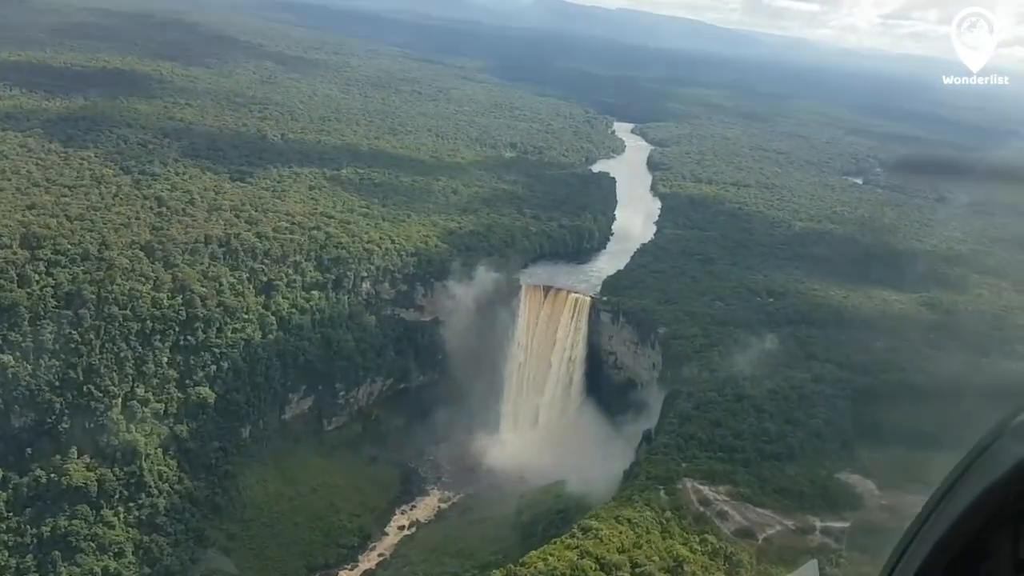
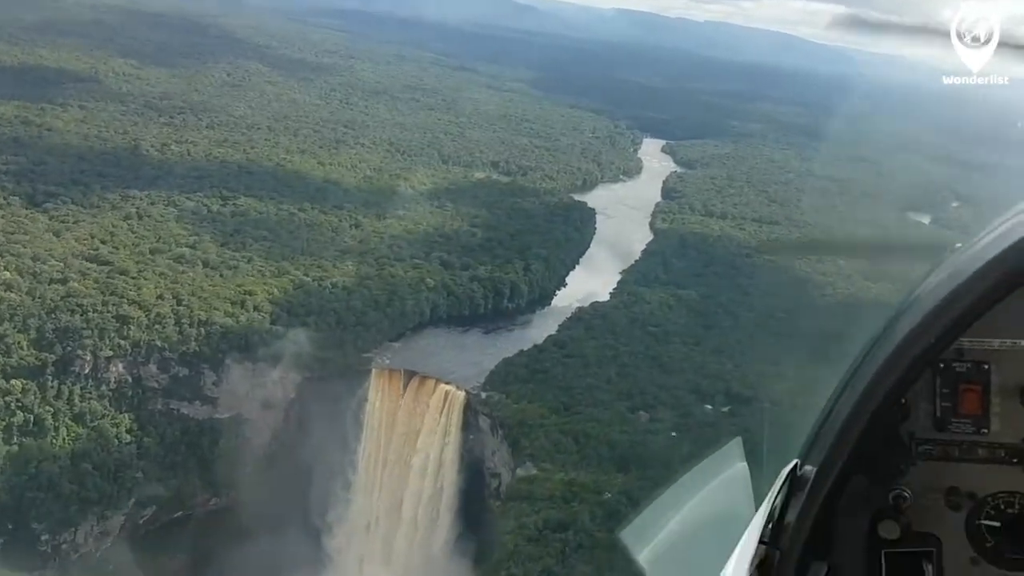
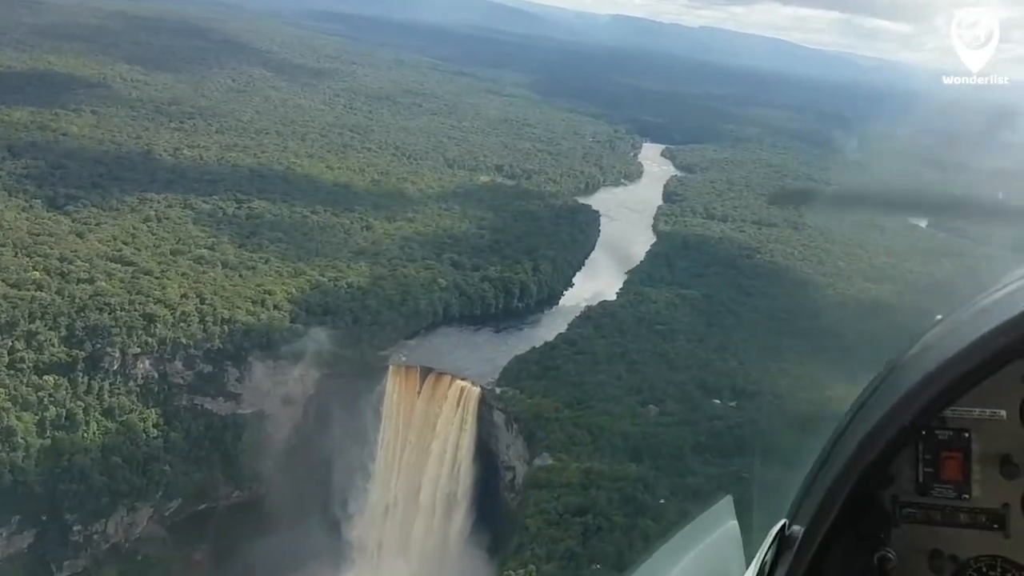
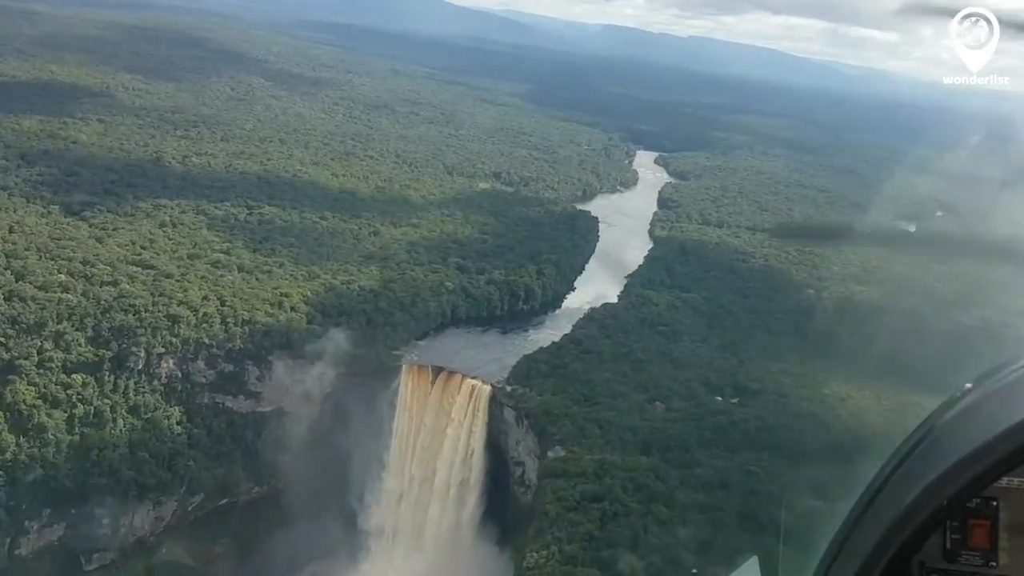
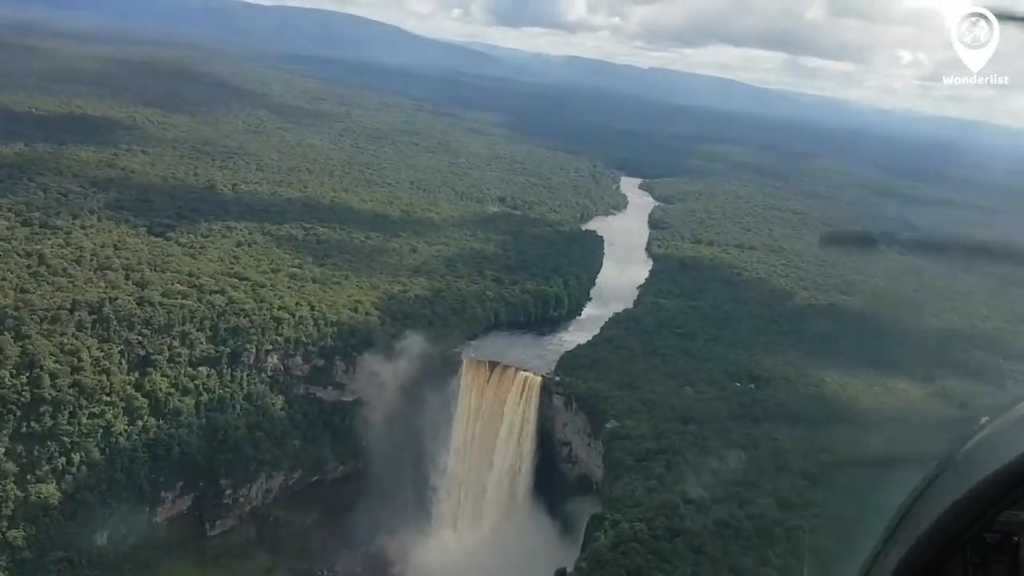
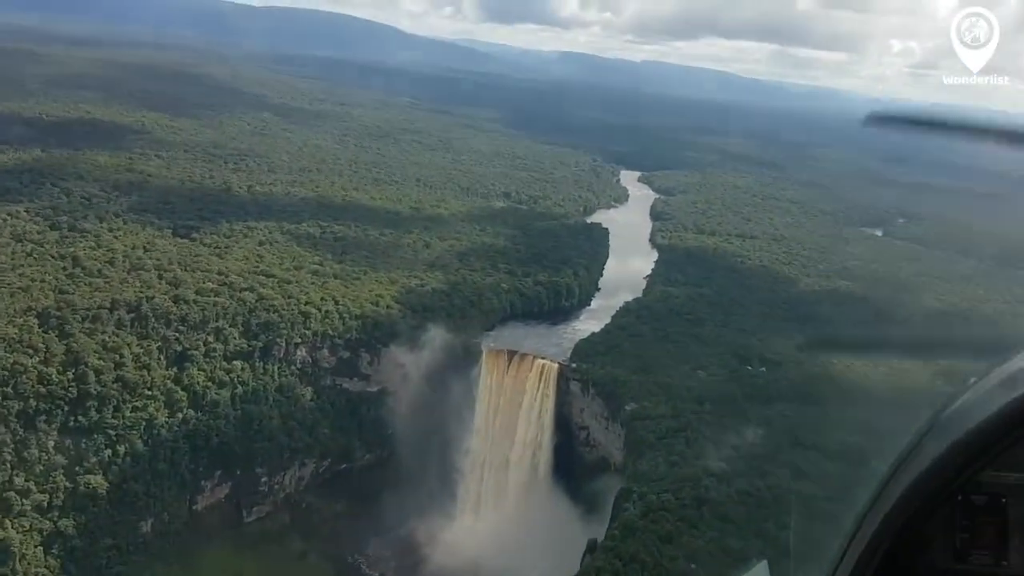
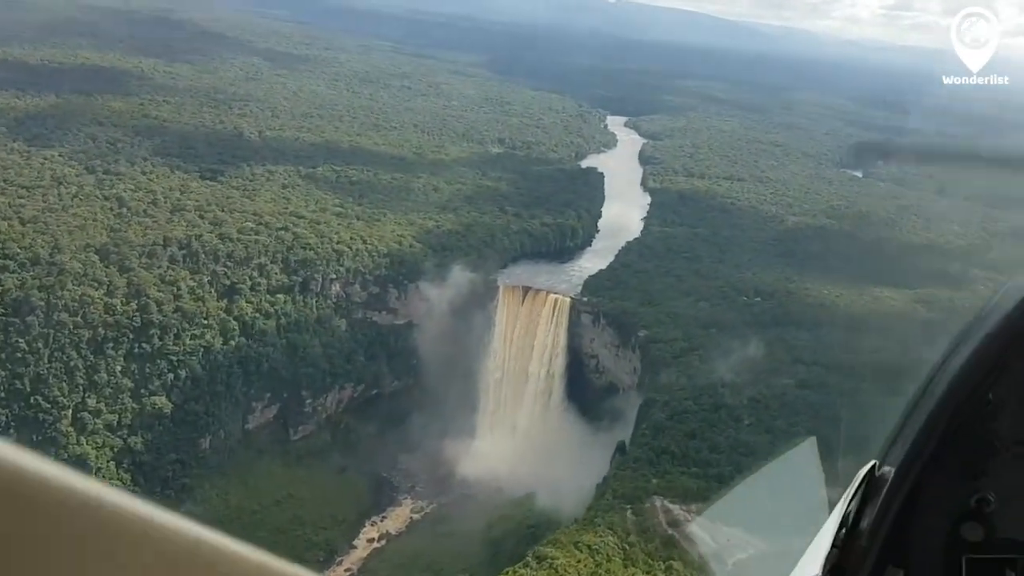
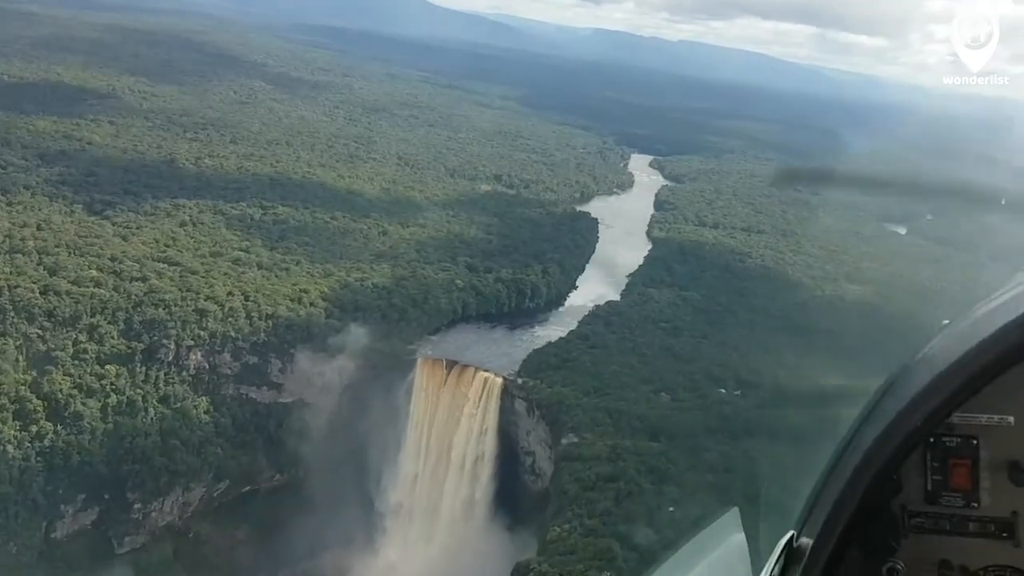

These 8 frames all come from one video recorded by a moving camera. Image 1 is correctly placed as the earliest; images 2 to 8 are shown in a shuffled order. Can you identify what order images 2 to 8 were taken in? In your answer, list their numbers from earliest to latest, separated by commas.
7, 6, 5, 8, 4, 3, 2
